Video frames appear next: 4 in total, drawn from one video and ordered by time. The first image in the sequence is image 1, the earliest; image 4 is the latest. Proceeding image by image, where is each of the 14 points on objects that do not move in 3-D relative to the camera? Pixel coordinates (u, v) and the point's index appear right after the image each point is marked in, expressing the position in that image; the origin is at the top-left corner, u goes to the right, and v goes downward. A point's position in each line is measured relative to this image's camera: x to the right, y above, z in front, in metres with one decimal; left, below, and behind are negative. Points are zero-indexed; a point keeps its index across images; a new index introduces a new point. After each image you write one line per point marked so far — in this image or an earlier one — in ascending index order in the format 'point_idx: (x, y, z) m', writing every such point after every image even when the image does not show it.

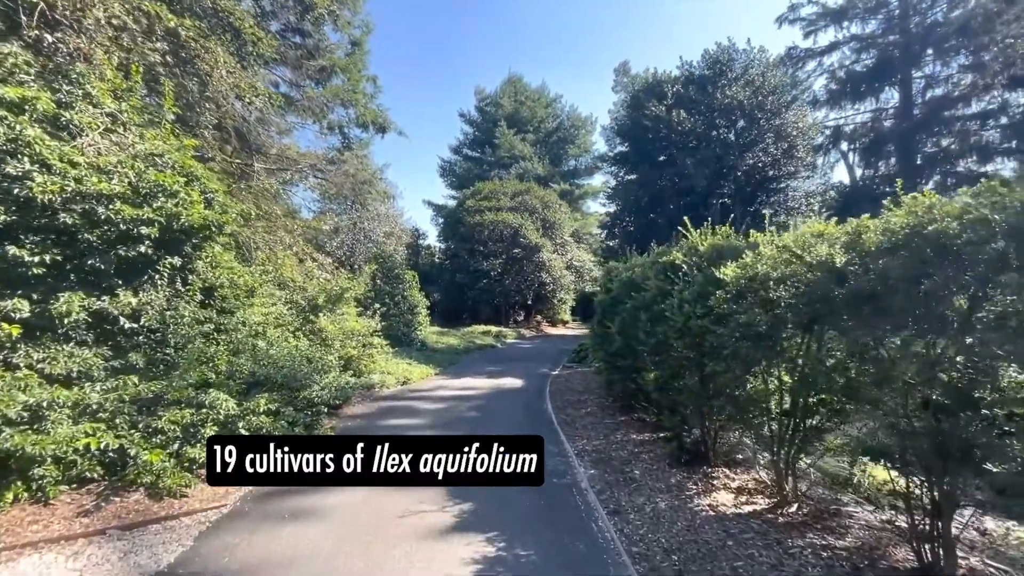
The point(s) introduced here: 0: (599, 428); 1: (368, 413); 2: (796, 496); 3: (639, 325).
0: (+1.6, -2.6, +8.8) m
1: (-3.1, -2.7, +10.4) m
2: (+3.2, -2.3, +5.3) m
3: (+2.2, -0.6, +8.0) m
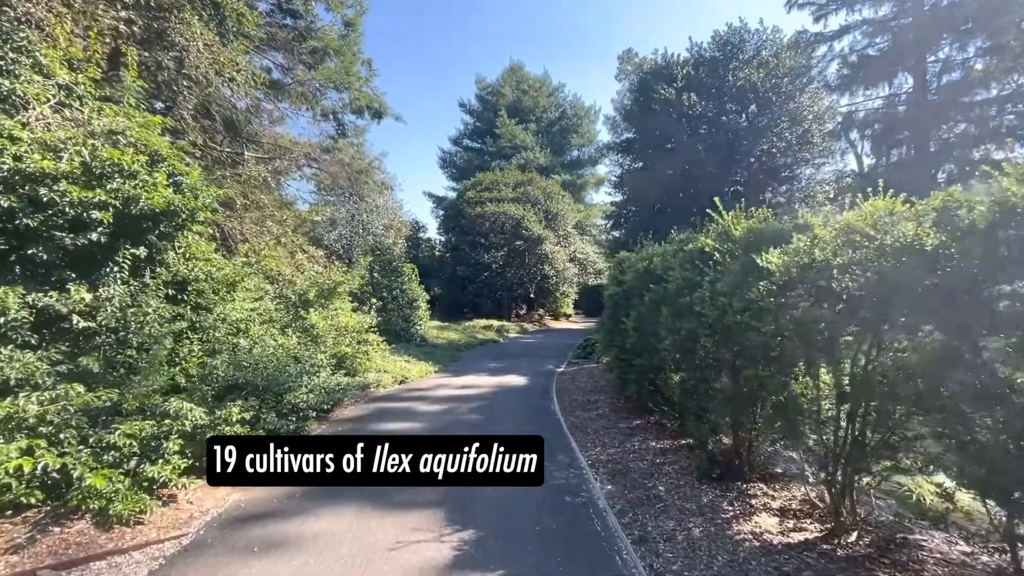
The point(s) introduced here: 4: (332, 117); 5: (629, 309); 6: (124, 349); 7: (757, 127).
0: (+1.7, -2.5, +8.0) m
1: (-3.0, -2.6, +9.7) m
2: (+3.2, -2.2, +4.5) m
3: (+2.3, -0.5, +7.2) m
4: (-7.4, +7.0, +19.4) m
5: (+2.3, -0.4, +9.1) m
6: (-5.0, -0.8, +6.1) m
7: (+10.3, +6.8, +19.9) m
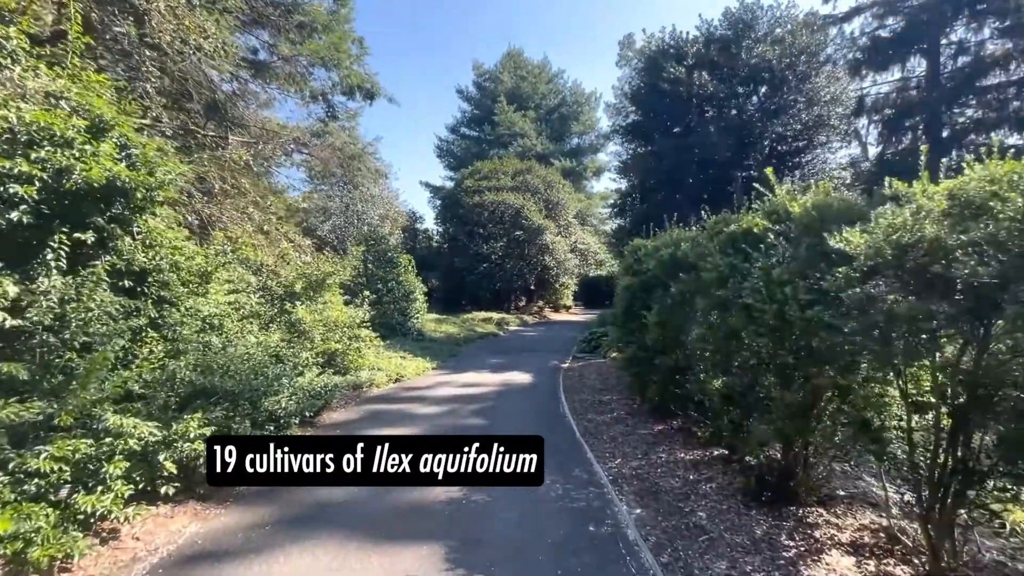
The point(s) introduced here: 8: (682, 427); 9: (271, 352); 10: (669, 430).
0: (+1.8, -2.3, +7.1) m
1: (-2.9, -2.4, +8.7) m
2: (+3.4, -2.1, +3.6) m
3: (+2.4, -0.3, +6.3) m
4: (-7.4, +7.4, +18.3) m
5: (+2.4, -0.2, +8.2) m
6: (-4.9, -0.7, +5.1) m
7: (+10.4, +7.2, +18.9) m
8: (+2.6, -2.2, +7.3) m
9: (-4.2, -1.1, +8.2) m
10: (+2.5, -2.2, +7.4) m
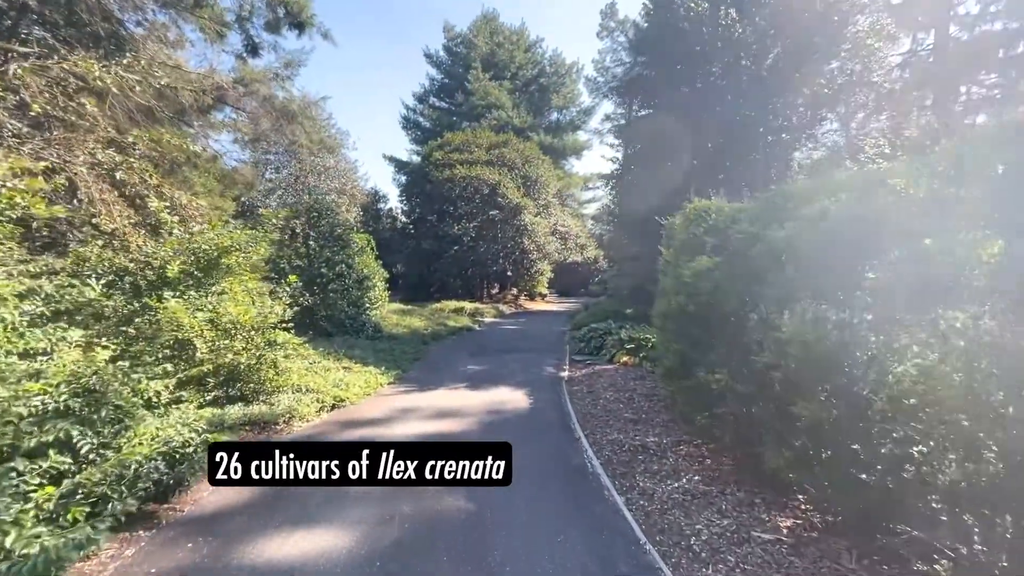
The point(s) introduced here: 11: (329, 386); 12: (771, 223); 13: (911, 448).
0: (+2.0, -2.2, +3.7) m
1: (-2.9, -2.2, +5.0) m
2: (+3.7, -2.1, +0.3) m
3: (+2.6, -0.2, +2.9) m
4: (-7.9, +7.8, +14.0) m
5: (+2.5, -0.1, +4.8) m
6: (-4.6, -0.6, +1.3) m
7: (+9.7, +7.6, +15.8) m
8: (+2.8, -2.0, +4.0) m
9: (-4.1, -0.9, +4.4) m
10: (+2.6, -2.1, +4.1) m
11: (-3.3, -1.8, +8.8) m
12: (+2.5, +0.7, +4.9) m
13: (+2.6, -1.1, +3.3) m
